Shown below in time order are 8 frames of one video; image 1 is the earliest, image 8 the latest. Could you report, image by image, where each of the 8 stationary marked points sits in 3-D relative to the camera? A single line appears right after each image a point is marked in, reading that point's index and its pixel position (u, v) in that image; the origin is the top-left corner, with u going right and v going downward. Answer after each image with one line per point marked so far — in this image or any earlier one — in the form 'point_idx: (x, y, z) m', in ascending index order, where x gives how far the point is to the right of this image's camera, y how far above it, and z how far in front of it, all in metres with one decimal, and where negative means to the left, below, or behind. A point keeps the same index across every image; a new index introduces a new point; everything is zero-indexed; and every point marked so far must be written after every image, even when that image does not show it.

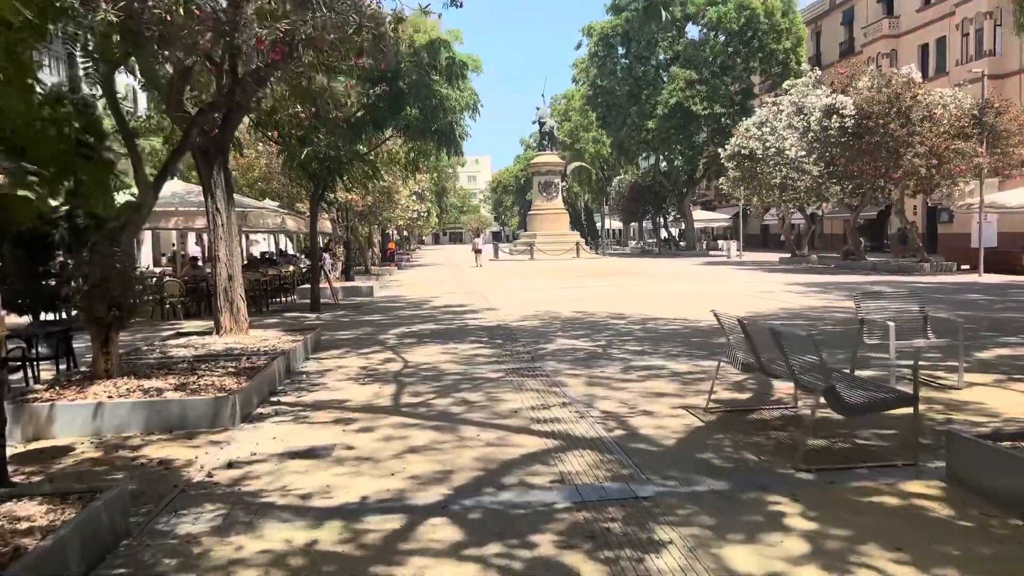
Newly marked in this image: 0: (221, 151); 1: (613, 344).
0: (-3.5, +1.7, +10.0) m
1: (+1.2, -0.7, +9.8) m
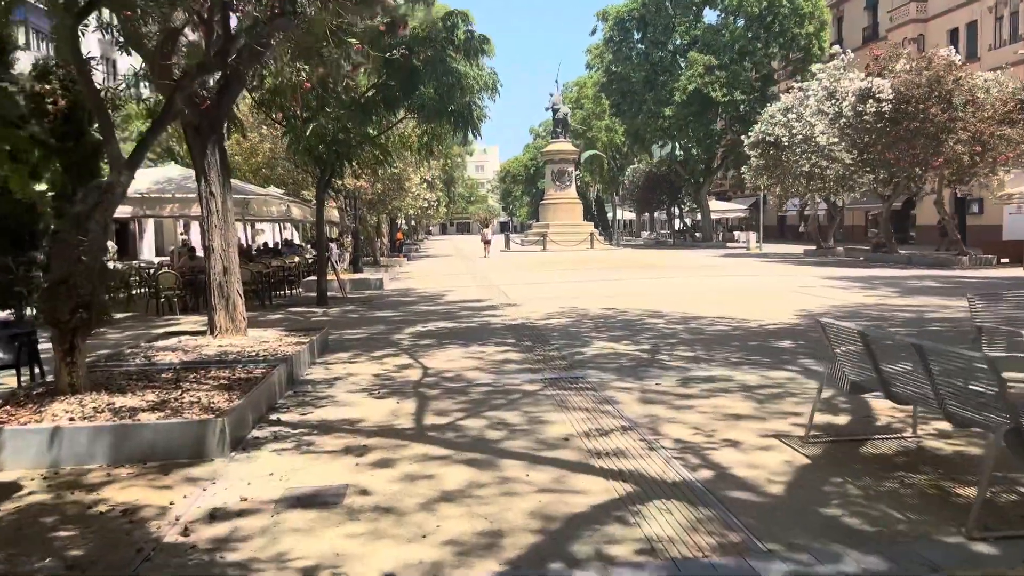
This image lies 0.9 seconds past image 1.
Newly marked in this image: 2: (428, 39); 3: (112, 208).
0: (-3.2, +1.7, +8.8) m
1: (+1.6, -0.7, +8.7) m
2: (-1.5, +4.5, +14.6) m
3: (-2.9, +0.6, +5.9) m
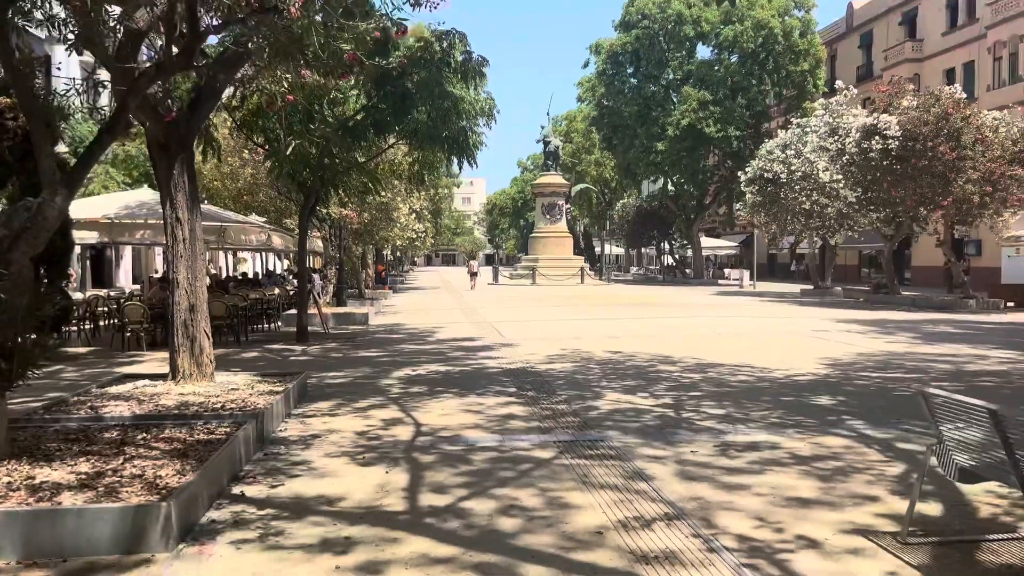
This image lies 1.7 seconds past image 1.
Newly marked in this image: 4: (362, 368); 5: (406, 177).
0: (-3.1, +1.4, +7.8) m
1: (+1.6, -1.1, +7.6) m
2: (-1.5, +3.8, +13.7) m
3: (-2.8, +0.3, +4.8) m
4: (-2.0, -1.1, +10.8) m
5: (-2.2, +2.3, +17.0) m
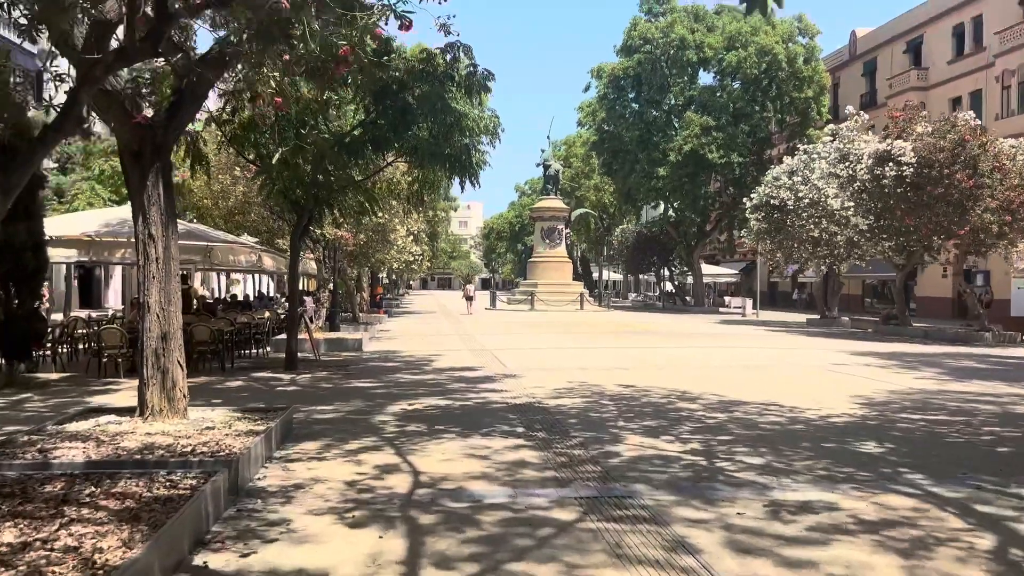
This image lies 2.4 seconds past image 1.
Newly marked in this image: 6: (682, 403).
0: (-3.0, +1.2, +7.0) m
1: (+1.7, -1.4, +6.8) m
2: (-1.4, +3.4, +13.0) m
3: (-2.6, +0.2, +4.0) m
4: (-1.9, -1.4, +9.9) m
5: (-2.1, +1.8, +16.2) m
6: (+1.9, -1.3, +9.4) m
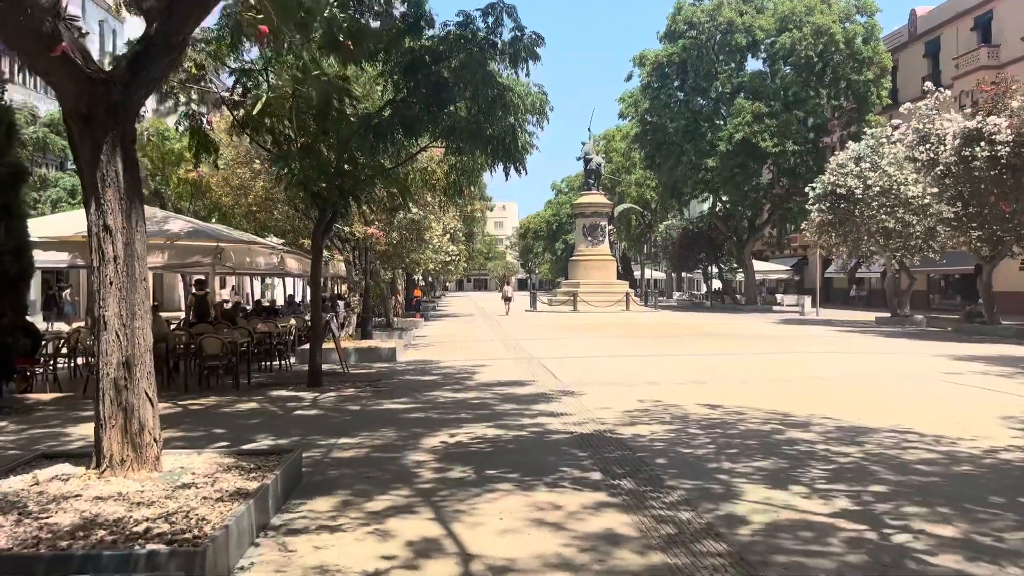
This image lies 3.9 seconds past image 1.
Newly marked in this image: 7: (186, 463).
0: (-2.5, +1.1, +5.3) m
1: (+2.2, -1.4, +4.9) m
2: (-0.7, +3.4, +11.2) m
3: (-2.3, +0.1, +2.3) m
4: (-1.3, -1.4, +8.1) m
5: (-1.3, +1.7, +14.5) m
6: (+2.5, -1.3, +7.5) m
7: (-2.2, -1.2, +5.5) m
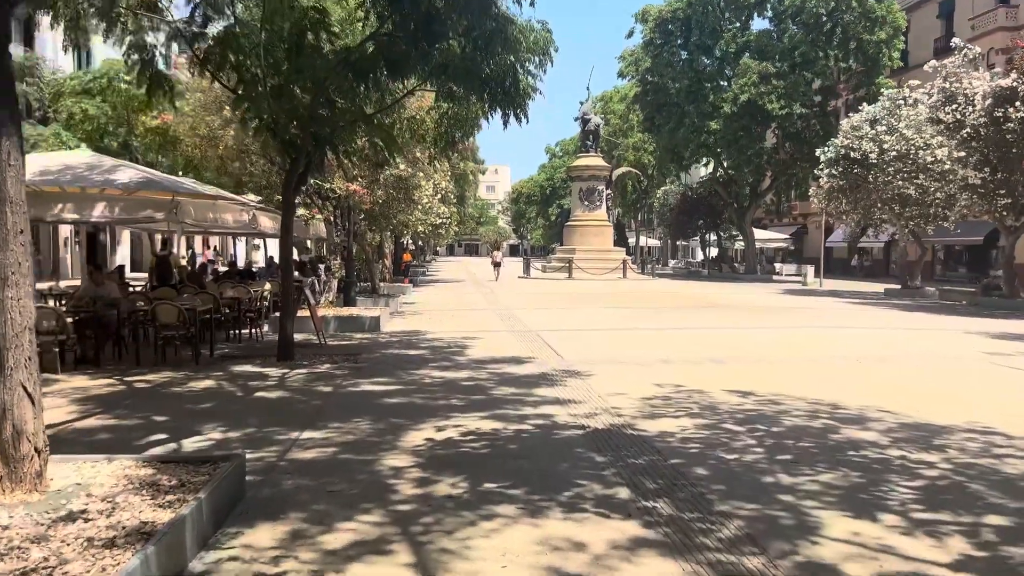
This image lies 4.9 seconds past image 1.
0: (-2.5, +1.3, +3.8) m
1: (+2.2, -1.2, +3.6) m
2: (-0.7, +3.8, +9.7) m
3: (-2.2, +0.2, +0.9) m
4: (-1.3, -1.1, +6.8) m
5: (-1.3, +2.3, +13.0) m
6: (+2.6, -1.1, +6.2) m
7: (-2.2, -1.0, +4.2) m
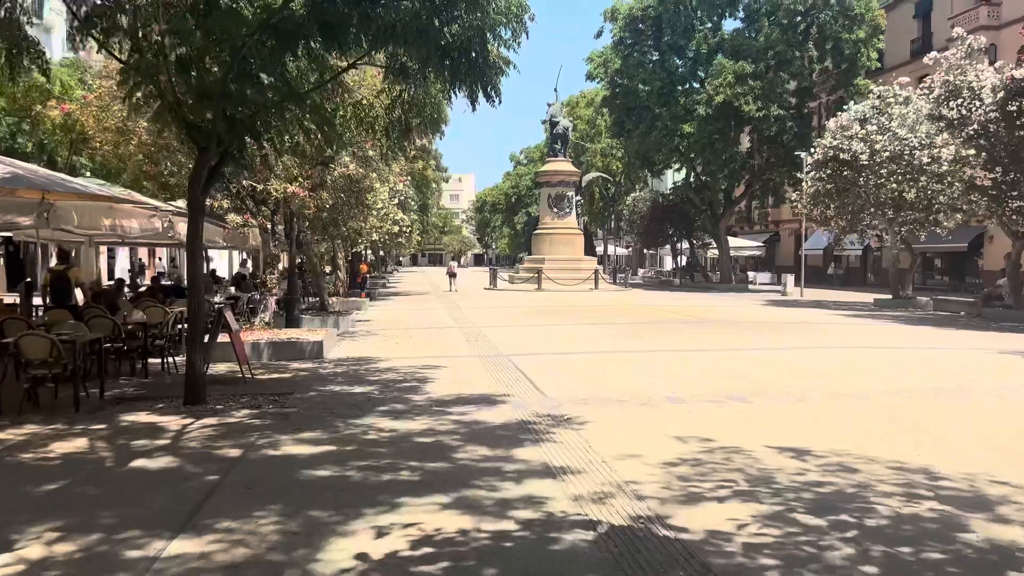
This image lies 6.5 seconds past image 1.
0: (-2.5, +1.1, +1.7) m
1: (+2.2, -1.3, +1.6) m
2: (-1.0, +3.6, +7.6) m
3: (-2.1, +0.1, -1.3) m
4: (-1.4, -1.3, +4.6) m
5: (-1.7, +2.1, +10.9) m
6: (+2.4, -1.2, +4.2) m
7: (-2.2, -1.1, +2.0) m
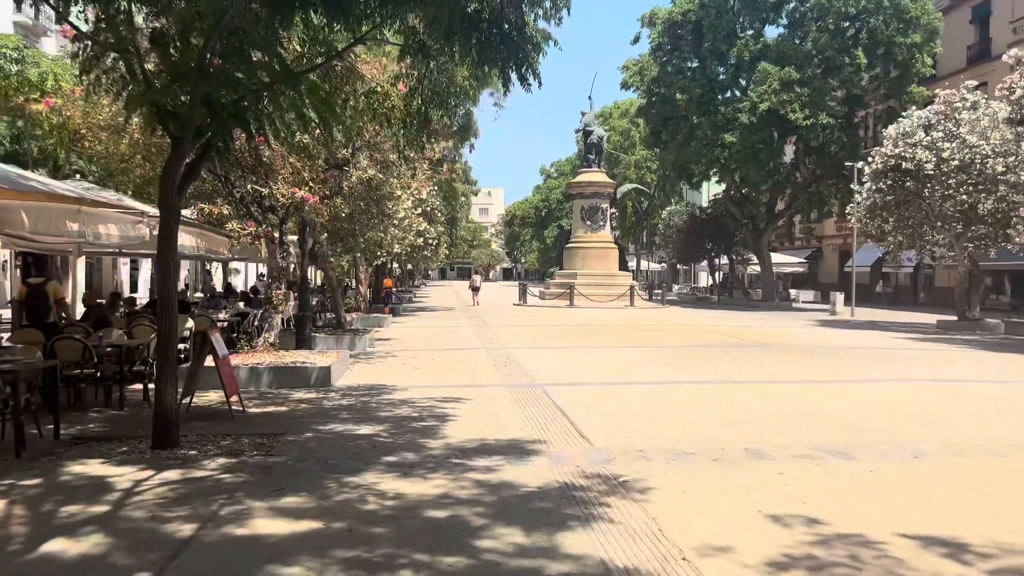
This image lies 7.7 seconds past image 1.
0: (-2.4, +1.1, +0.2) m
1: (+2.3, -1.4, -0.1) m
2: (-0.6, +3.4, +6.1) m
3: (-2.1, +0.1, -2.8) m
4: (-1.3, -1.4, +3.1) m
5: (-1.3, +1.8, +9.4) m
6: (+2.6, -1.4, +2.6) m
7: (-2.1, -1.2, +0.5) m
